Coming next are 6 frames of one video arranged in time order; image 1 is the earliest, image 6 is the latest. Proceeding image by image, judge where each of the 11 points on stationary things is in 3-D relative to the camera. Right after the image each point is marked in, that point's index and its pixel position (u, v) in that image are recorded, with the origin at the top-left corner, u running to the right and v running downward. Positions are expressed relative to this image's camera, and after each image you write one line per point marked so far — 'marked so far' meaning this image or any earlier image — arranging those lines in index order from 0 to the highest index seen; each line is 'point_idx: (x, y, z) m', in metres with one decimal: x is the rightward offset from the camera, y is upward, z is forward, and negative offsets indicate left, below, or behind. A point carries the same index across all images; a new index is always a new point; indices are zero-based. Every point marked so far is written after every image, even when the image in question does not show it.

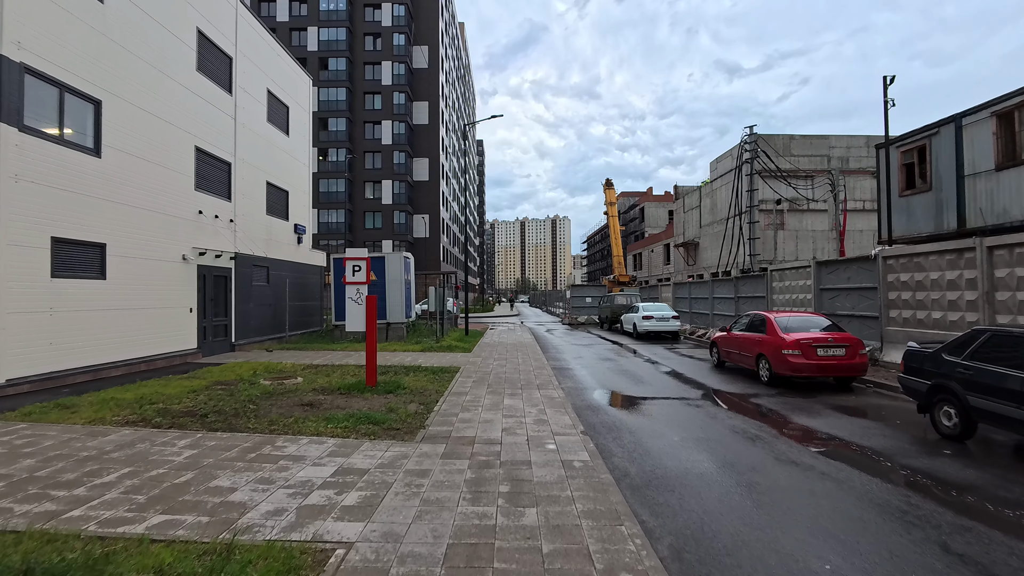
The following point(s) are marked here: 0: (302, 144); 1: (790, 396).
0: (-6.9, +4.8, +17.9) m
1: (+4.6, -1.8, +9.0) m
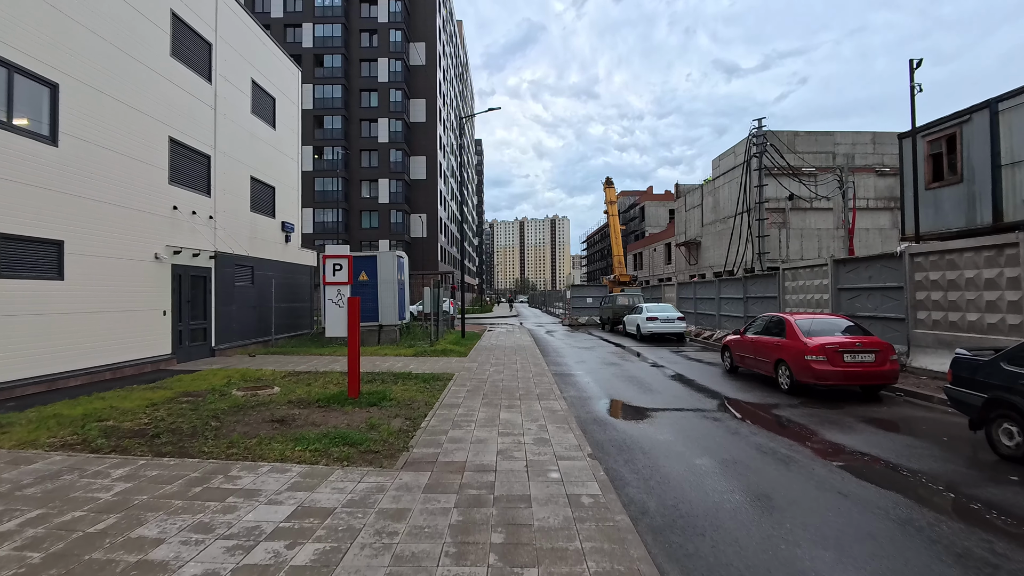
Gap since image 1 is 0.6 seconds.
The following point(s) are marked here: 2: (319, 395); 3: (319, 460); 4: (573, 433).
0: (-7.0, +4.7, +17.1) m
1: (+4.5, -1.8, +8.2) m
2: (-2.7, -1.5, +7.7) m
3: (-1.7, -1.5, +4.9) m
4: (+0.7, -1.6, +6.0) m
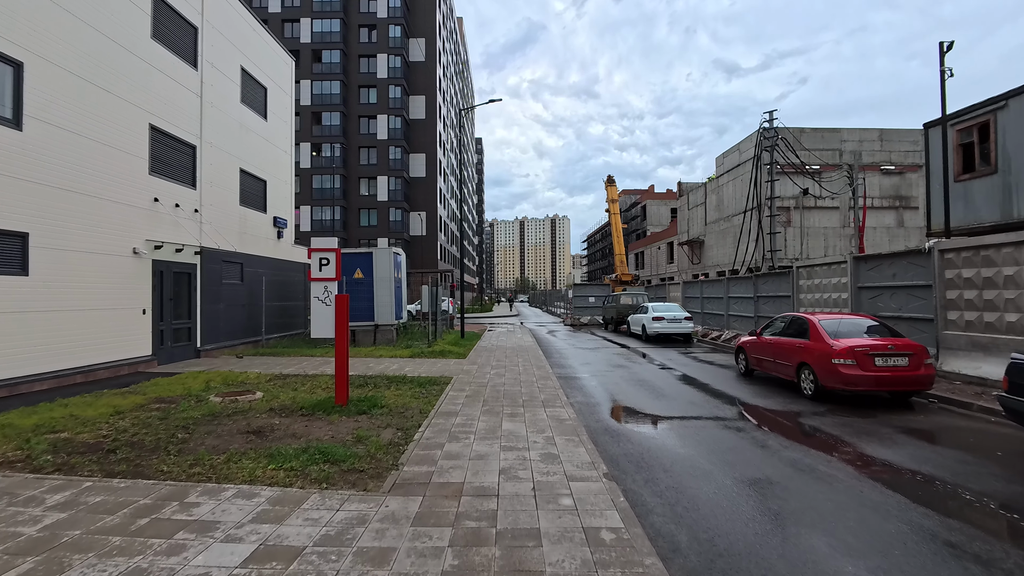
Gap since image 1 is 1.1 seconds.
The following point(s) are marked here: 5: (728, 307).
0: (-6.9, +4.8, +16.5) m
1: (+4.6, -1.7, +7.6) m
2: (-2.7, -1.5, +7.1) m
3: (-1.7, -1.5, +4.2) m
4: (+0.7, -1.5, +5.3) m
5: (+7.2, -0.6, +18.2) m
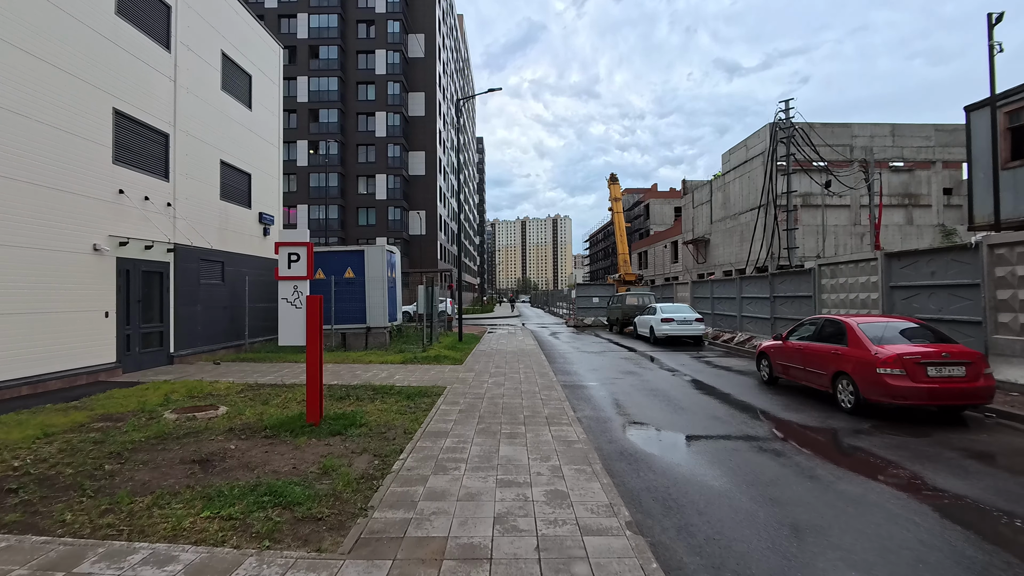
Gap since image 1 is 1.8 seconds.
0: (-6.9, +4.8, +15.6) m
1: (+4.6, -1.7, +6.6) m
2: (-2.7, -1.5, +6.1) m
3: (-1.7, -1.5, +3.3) m
4: (+0.7, -1.5, +4.4) m
5: (+7.2, -0.6, +17.3) m
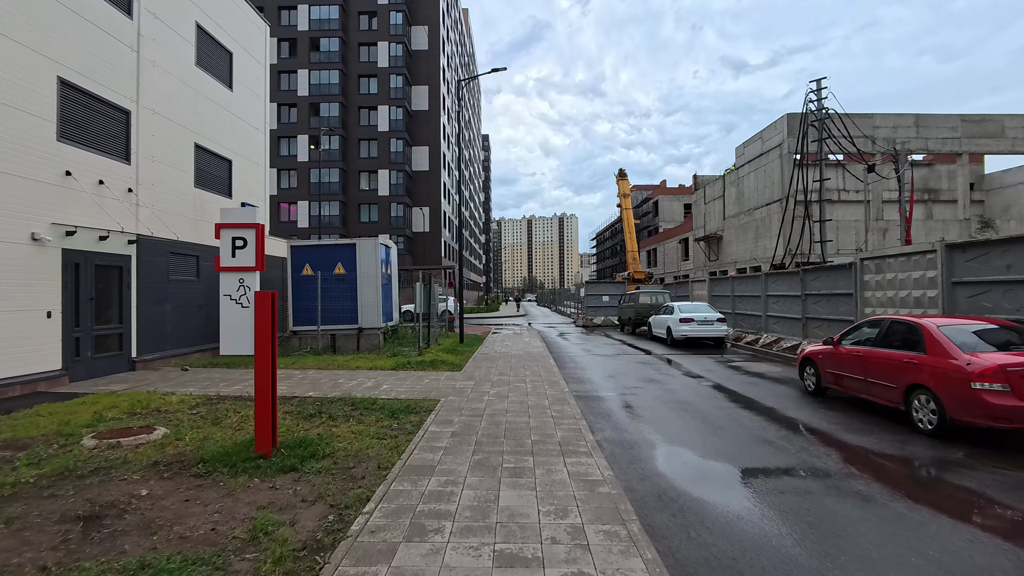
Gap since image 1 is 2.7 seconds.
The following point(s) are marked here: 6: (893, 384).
0: (-6.8, +4.9, +14.3) m
1: (+4.6, -1.7, +5.2) m
2: (-2.7, -1.4, +4.9) m
3: (-1.7, -1.4, +2.0) m
4: (+0.7, -1.5, +3.0) m
5: (+7.4, -0.6, +15.9) m
6: (+4.6, -1.1, +6.6) m
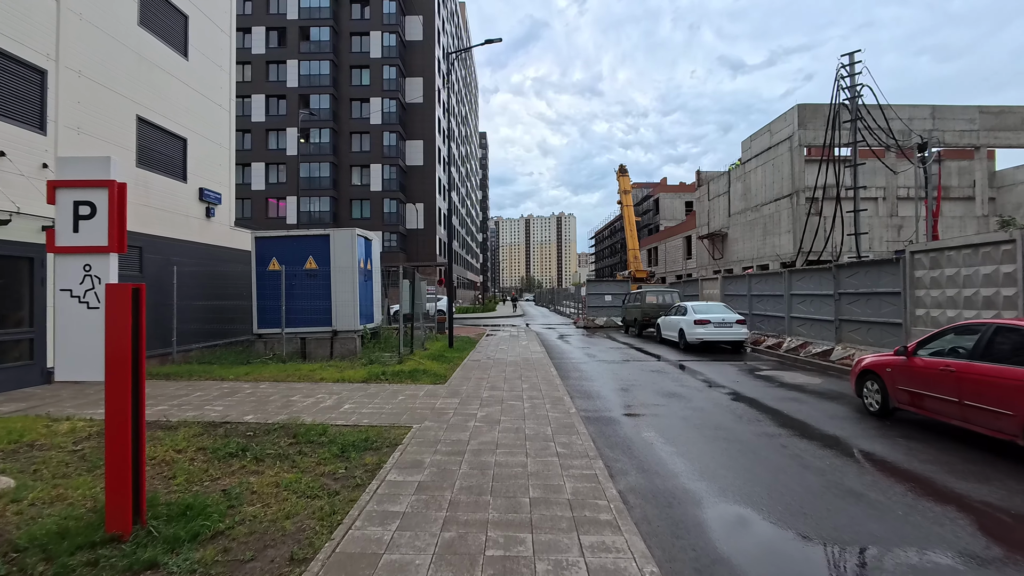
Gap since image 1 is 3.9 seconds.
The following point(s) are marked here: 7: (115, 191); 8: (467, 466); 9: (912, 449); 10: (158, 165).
0: (-6.9, +4.9, +12.7) m
1: (+4.5, -1.6, +3.6) m
2: (-2.7, -1.4, +3.2) m
3: (-1.8, -1.4, +0.4) m
4: (+0.7, -1.4, +1.4) m
5: (+7.3, -0.5, +14.3) m
6: (+4.5, -1.1, +5.0) m
7: (-2.3, +0.6, +3.3) m
8: (-0.4, -1.4, +4.5) m
9: (+4.0, -1.6, +5.5) m
10: (-6.9, +2.4, +10.6) m
